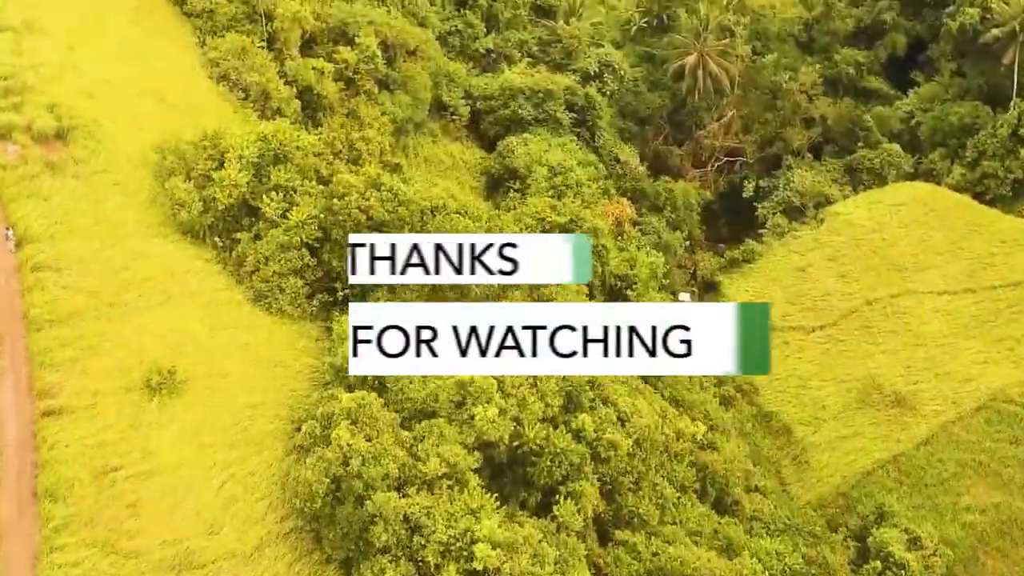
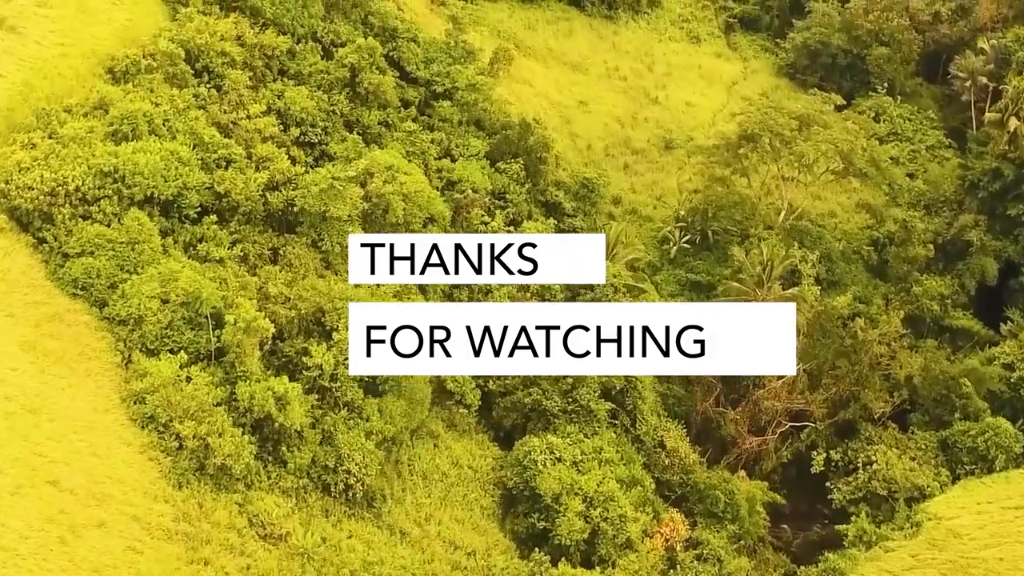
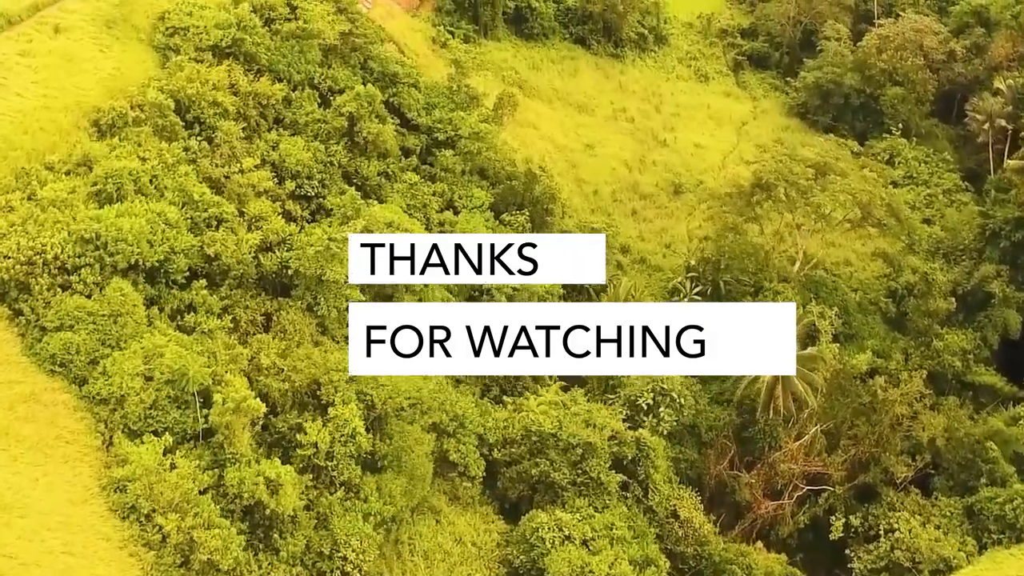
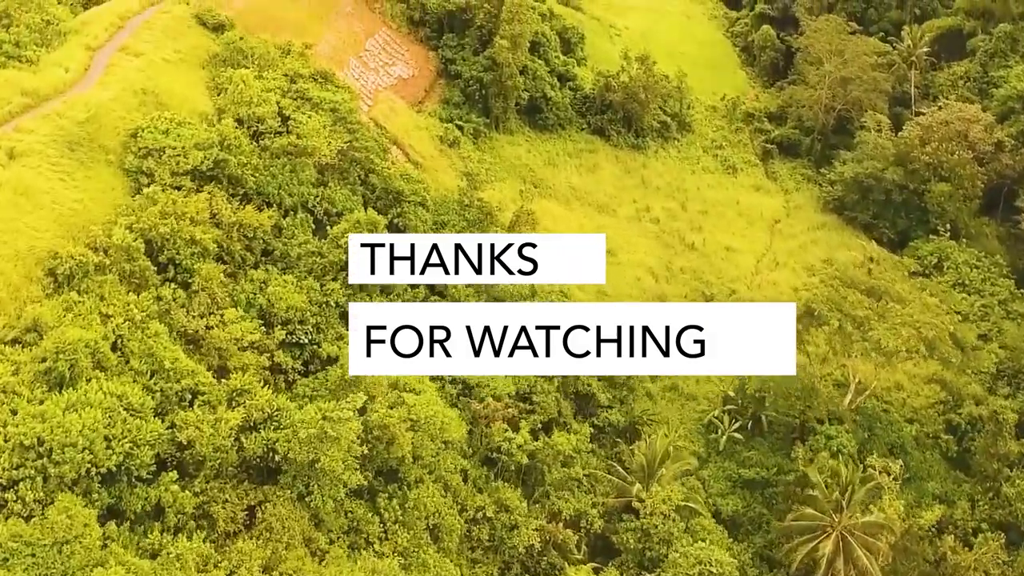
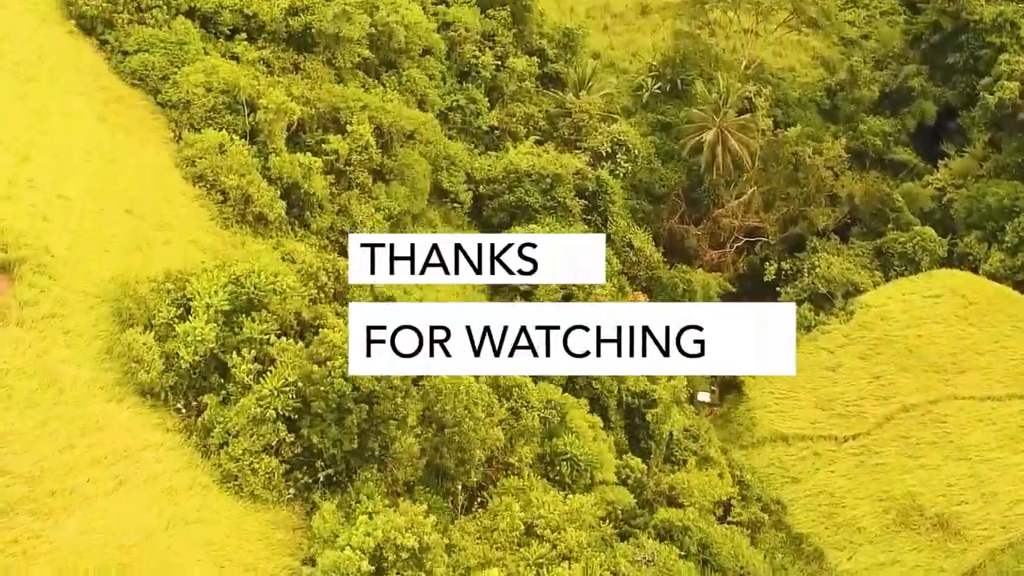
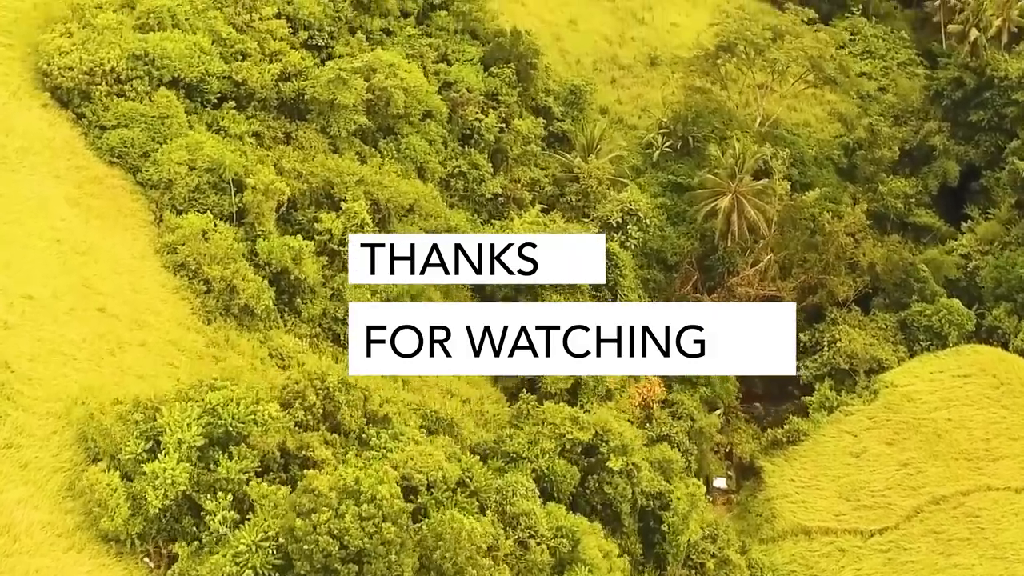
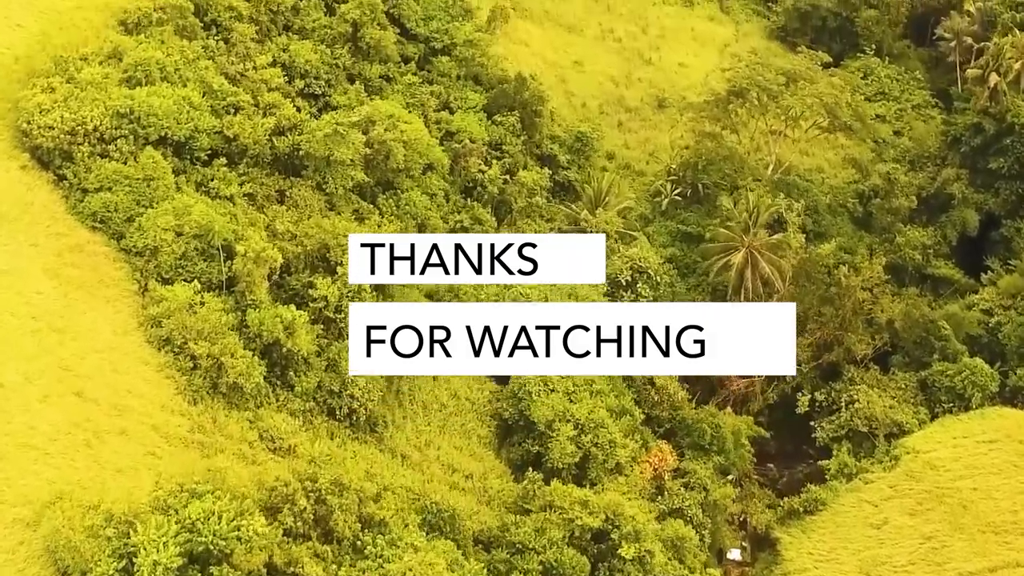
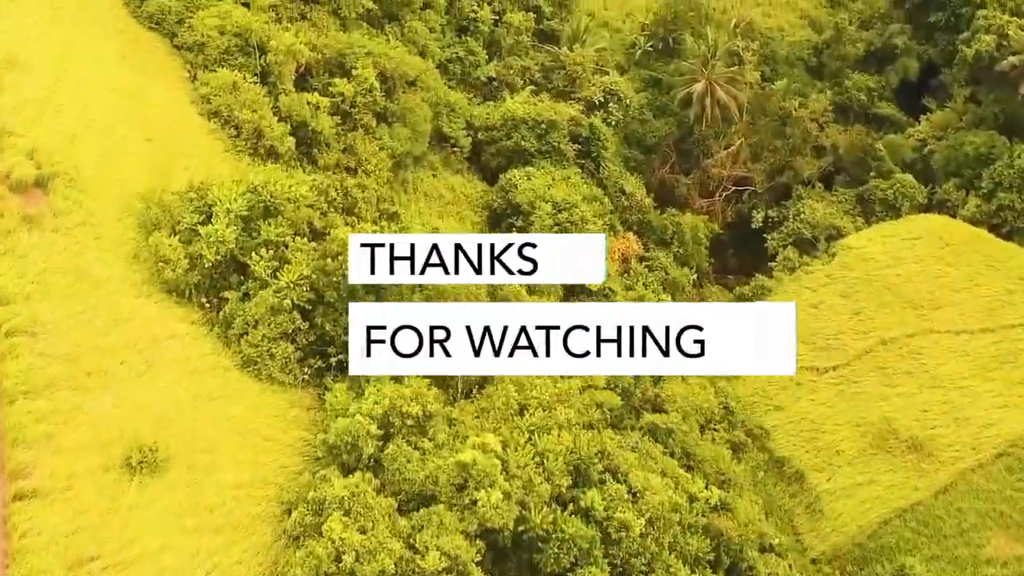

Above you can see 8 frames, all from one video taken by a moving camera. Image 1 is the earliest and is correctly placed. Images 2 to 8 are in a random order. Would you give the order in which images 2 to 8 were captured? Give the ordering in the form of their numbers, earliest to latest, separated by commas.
8, 5, 6, 7, 2, 3, 4
